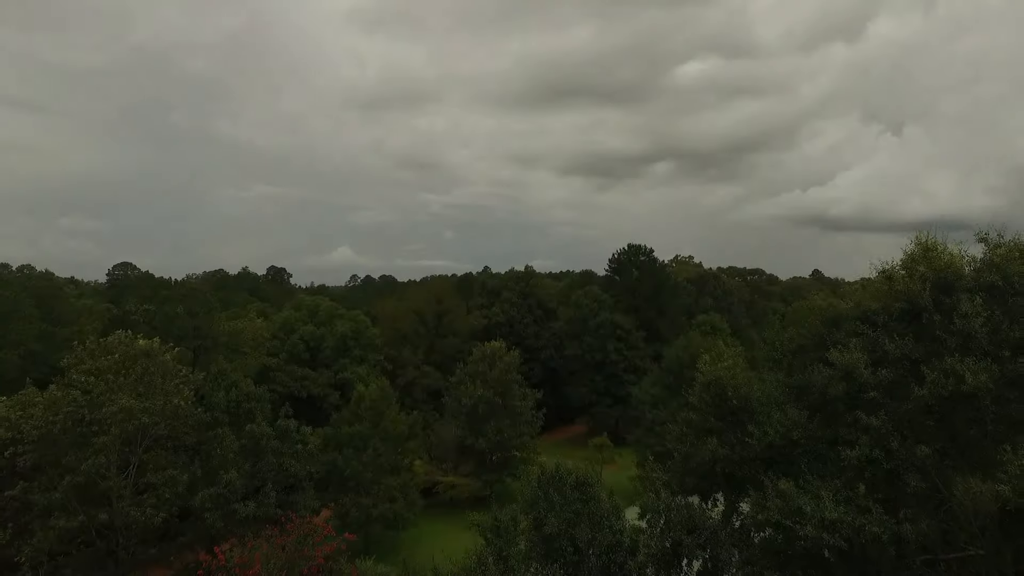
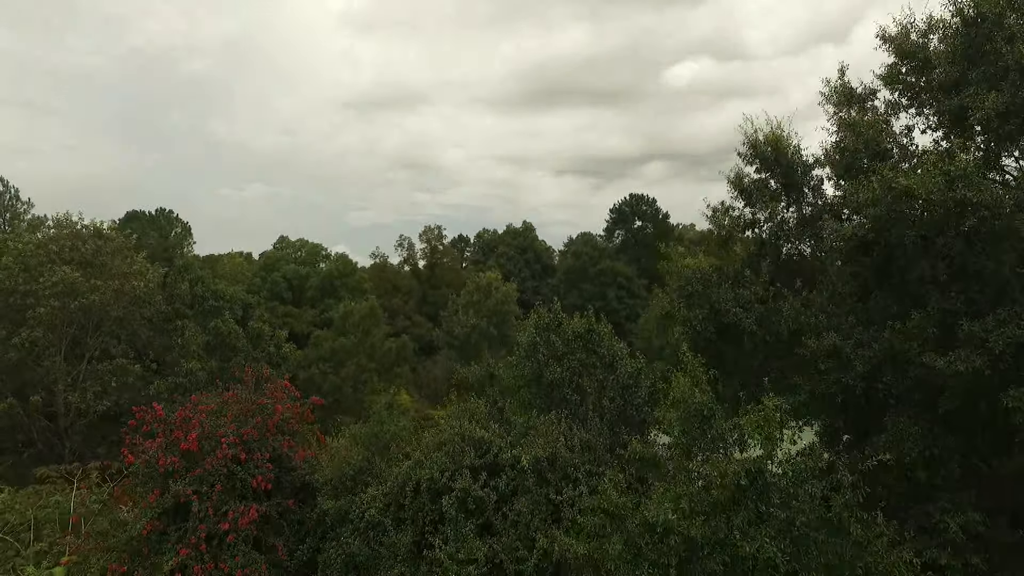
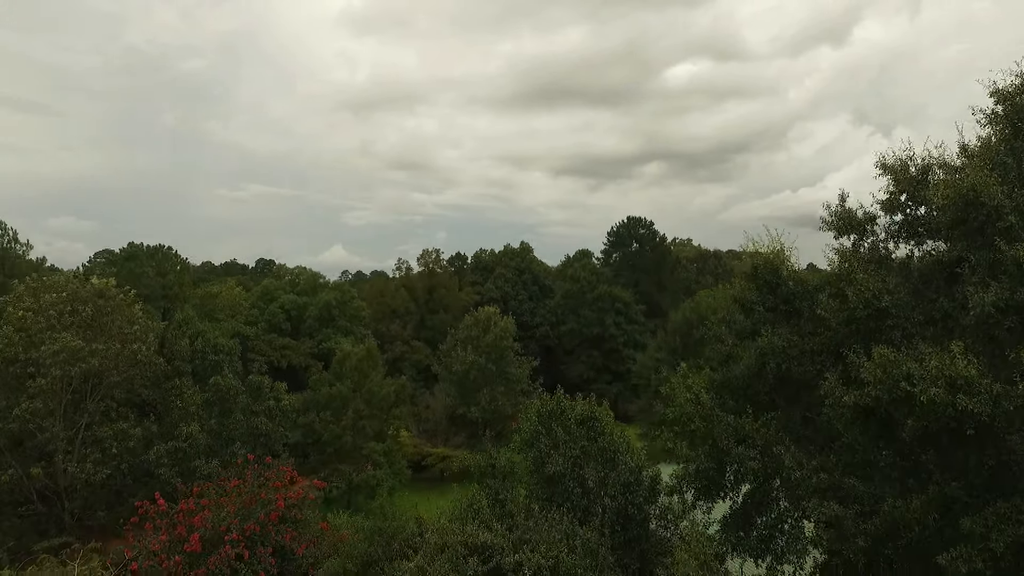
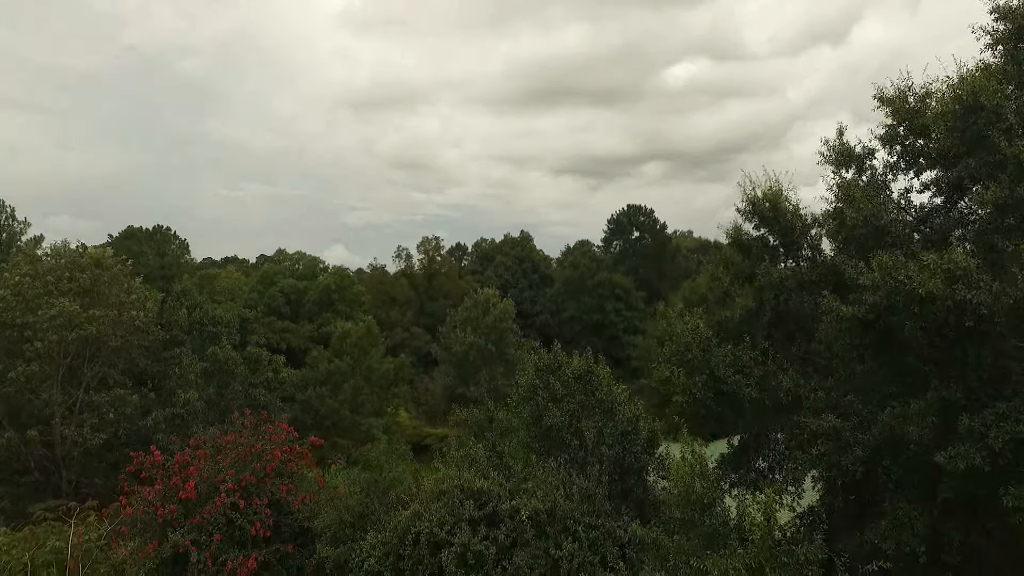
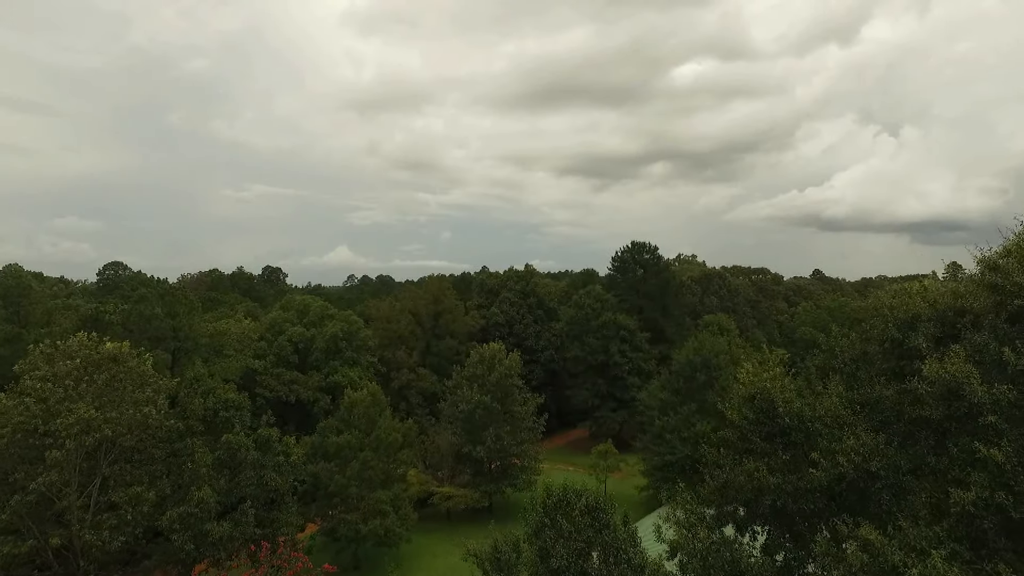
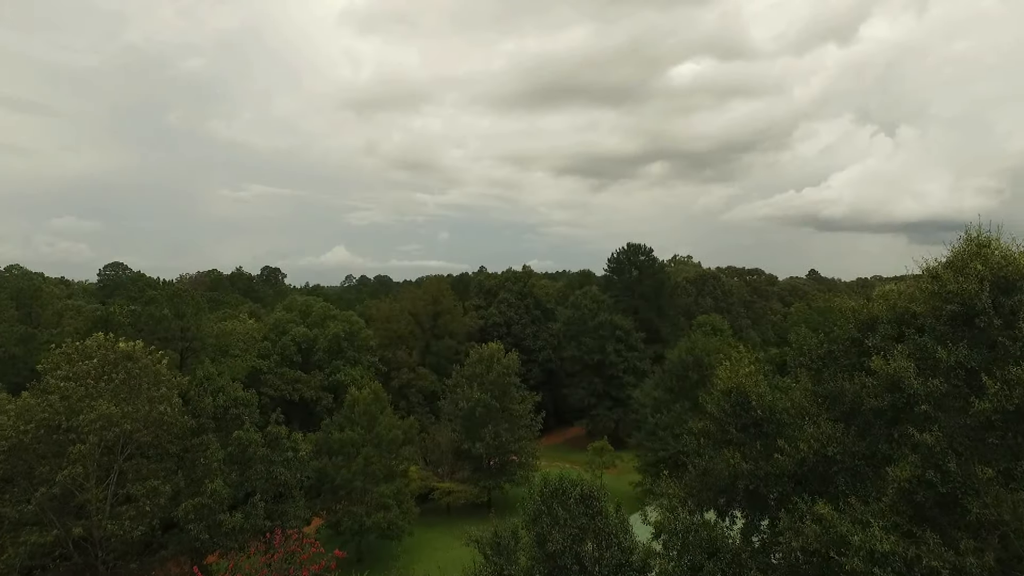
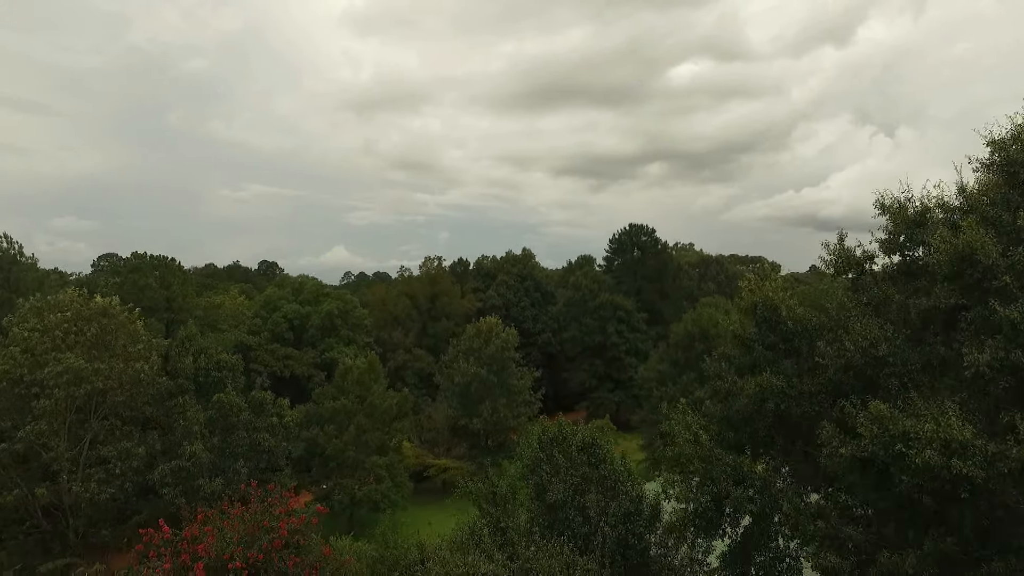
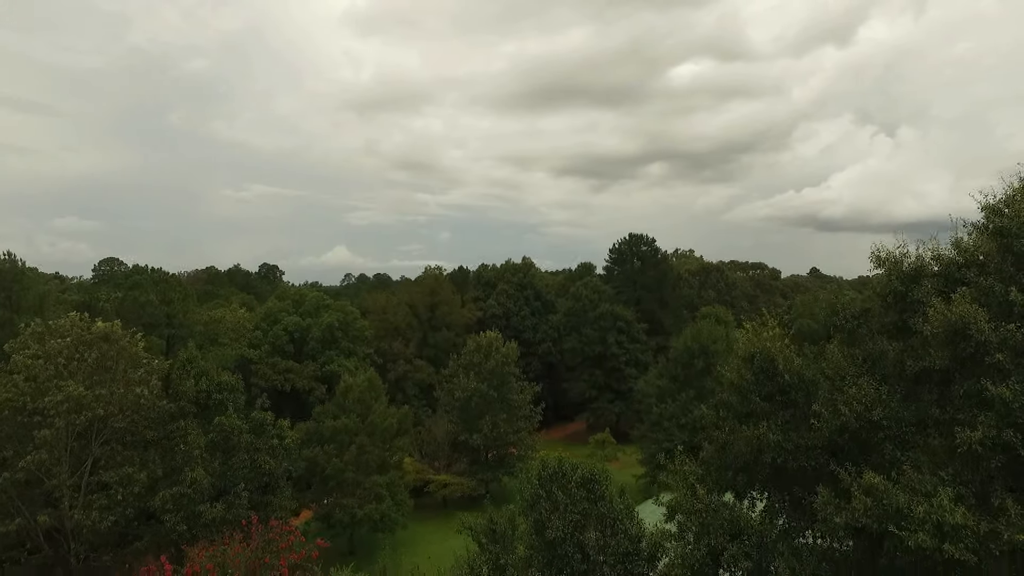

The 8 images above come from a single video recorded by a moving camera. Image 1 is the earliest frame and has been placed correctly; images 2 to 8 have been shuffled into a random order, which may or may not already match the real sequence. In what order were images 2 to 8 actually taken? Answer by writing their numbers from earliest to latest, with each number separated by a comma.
6, 5, 8, 7, 3, 4, 2
